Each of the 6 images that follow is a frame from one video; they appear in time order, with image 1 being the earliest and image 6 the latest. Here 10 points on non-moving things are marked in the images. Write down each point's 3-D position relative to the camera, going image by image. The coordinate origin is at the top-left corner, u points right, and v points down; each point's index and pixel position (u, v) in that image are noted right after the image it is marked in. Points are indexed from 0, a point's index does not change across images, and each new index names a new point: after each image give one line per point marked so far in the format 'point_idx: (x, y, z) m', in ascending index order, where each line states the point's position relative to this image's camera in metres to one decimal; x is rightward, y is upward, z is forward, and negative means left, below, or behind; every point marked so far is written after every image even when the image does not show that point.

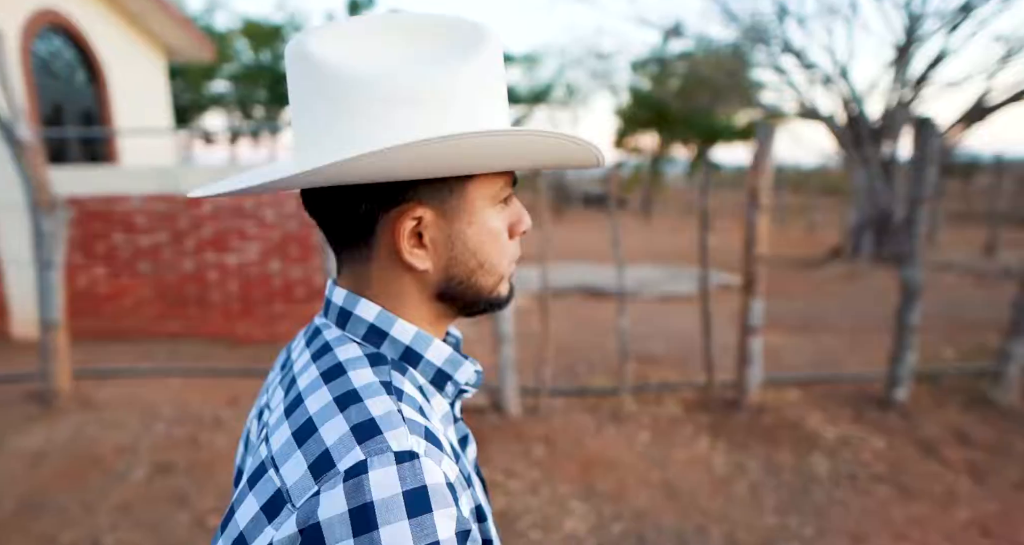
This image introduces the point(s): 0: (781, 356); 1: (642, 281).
0: (+2.3, -0.7, +5.2) m
1: (+1.9, -0.1, +8.8) m
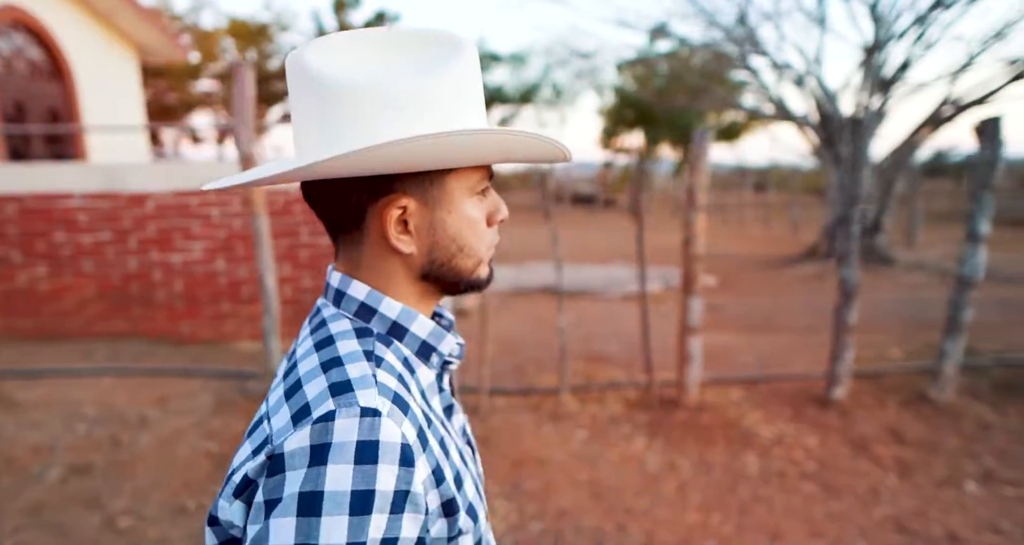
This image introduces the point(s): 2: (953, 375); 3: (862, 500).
0: (+1.9, -0.7, +5.3) m
1: (+1.4, -0.1, +8.8) m
2: (+3.1, -0.7, +4.3) m
3: (+1.9, -1.2, +3.3) m
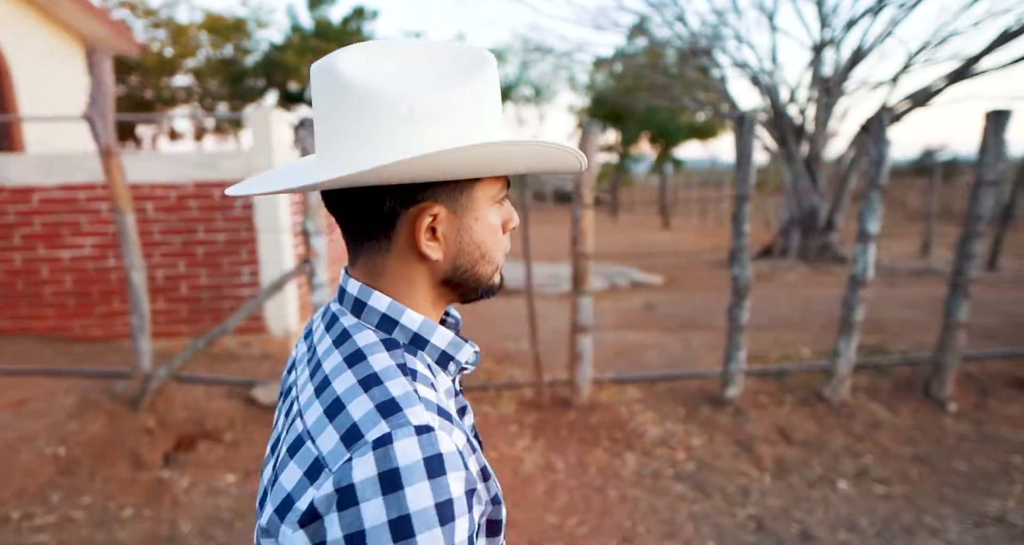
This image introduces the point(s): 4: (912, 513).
0: (+1.1, -0.7, +5.2) m
1: (+0.6, -0.1, +8.8) m
2: (+2.4, -0.7, +4.3) m
3: (+1.2, -1.2, +3.3) m
4: (+2.1, -1.3, +3.2) m
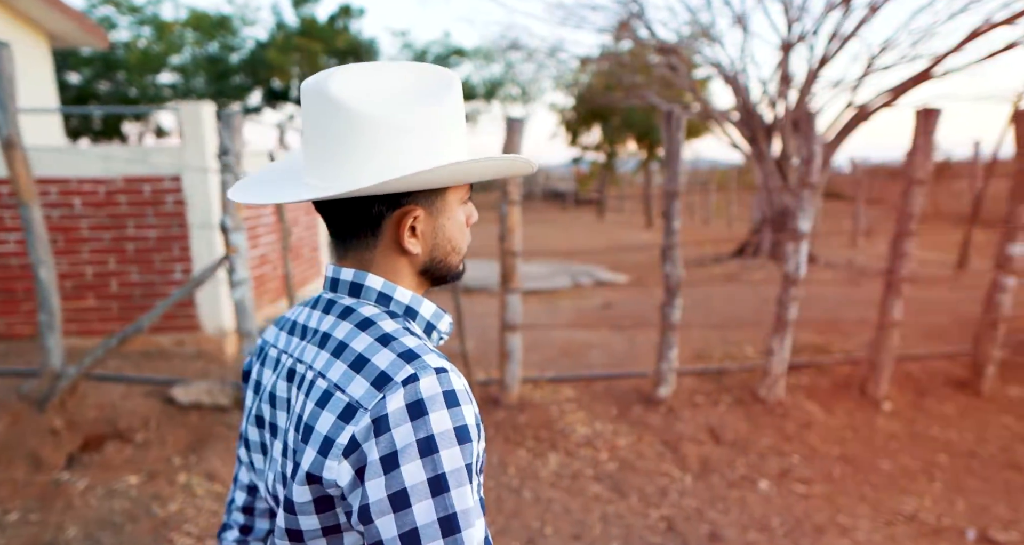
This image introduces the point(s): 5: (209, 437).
0: (+0.7, -0.7, +5.2) m
1: (0.0, -0.1, +8.8) m
2: (+1.9, -0.7, +4.3) m
3: (+0.7, -1.2, +3.2) m
4: (+1.7, -1.3, +3.2) m
5: (-1.8, -1.0, +3.6) m
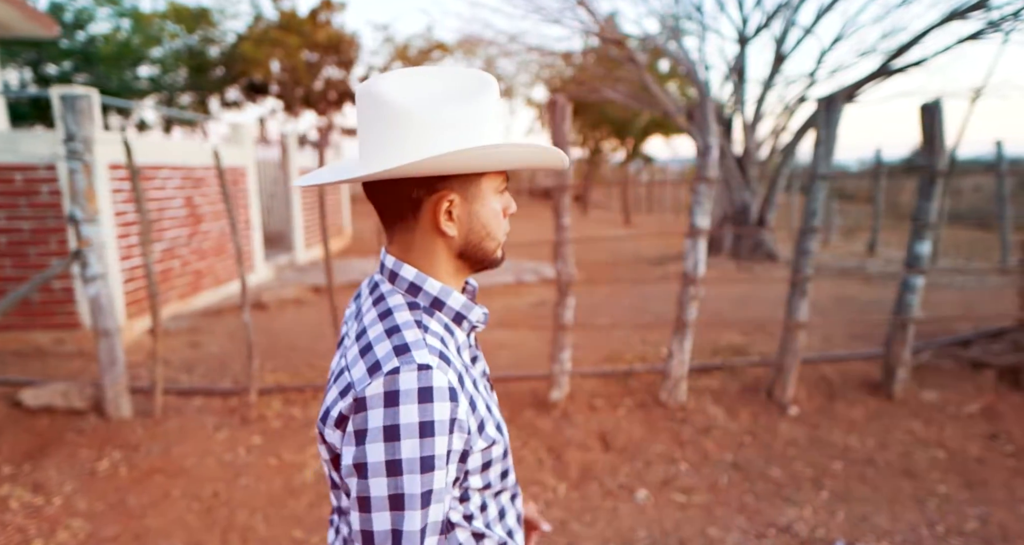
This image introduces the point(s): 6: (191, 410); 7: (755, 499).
0: (-0.1, -0.7, +5.0) m
1: (-0.8, 0.0, +8.5) m
2: (+1.2, -0.7, +4.1) m
3: (0.0, -1.2, +3.0) m
4: (+0.9, -1.3, +3.0) m
5: (-2.5, -0.9, +3.3) m
6: (-2.1, -0.9, +3.8) m
7: (+1.3, -1.2, +3.3) m
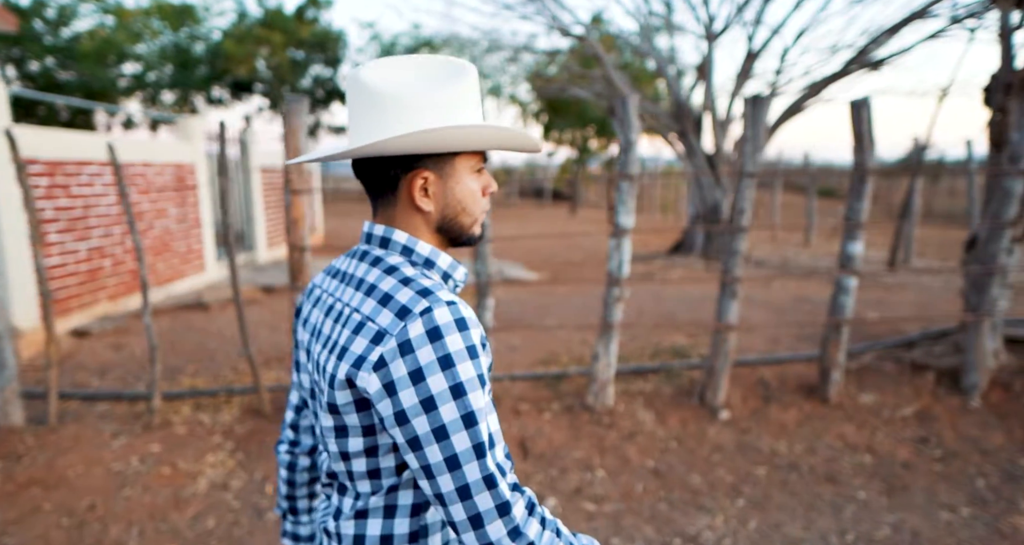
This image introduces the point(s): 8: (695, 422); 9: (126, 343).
0: (-0.6, -0.7, +4.9) m
1: (-1.4, 0.0, +8.4) m
2: (+0.6, -0.7, +4.0) m
3: (-0.5, -1.2, +2.9) m
4: (+0.4, -1.3, +2.9) m
5: (-3.0, -0.9, +3.1) m
6: (-2.6, -0.9, +3.7) m
7: (+0.8, -1.2, +3.1) m
8: (+1.2, -1.0, +4.0) m
9: (-3.2, -0.6, +5.0) m
